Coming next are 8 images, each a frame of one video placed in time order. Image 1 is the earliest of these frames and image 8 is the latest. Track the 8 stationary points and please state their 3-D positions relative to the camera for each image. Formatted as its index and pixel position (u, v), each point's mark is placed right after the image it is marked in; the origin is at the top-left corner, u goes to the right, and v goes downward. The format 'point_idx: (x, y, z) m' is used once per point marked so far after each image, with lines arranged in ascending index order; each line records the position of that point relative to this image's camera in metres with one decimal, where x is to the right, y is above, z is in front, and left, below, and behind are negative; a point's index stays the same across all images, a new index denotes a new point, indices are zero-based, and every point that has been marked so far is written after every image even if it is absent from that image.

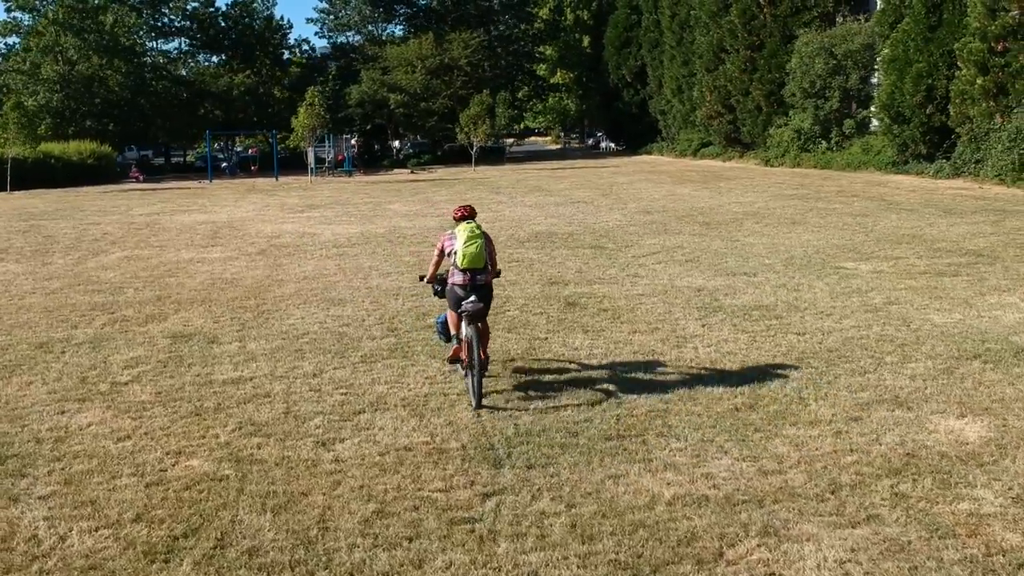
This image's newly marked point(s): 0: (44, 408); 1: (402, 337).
0: (-2.7, -0.7, +5.7) m
1: (-0.8, -0.4, +7.5) m
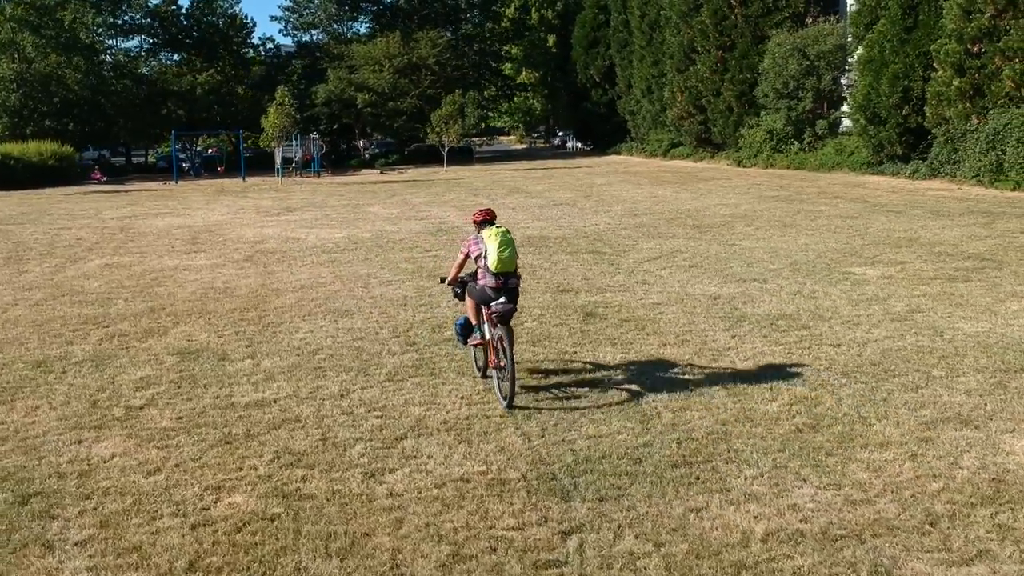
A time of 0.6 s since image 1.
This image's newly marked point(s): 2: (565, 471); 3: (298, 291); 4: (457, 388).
0: (-2.4, -0.8, +5.3) m
1: (-0.6, -0.5, +7.2) m
2: (+0.3, -0.9, +4.7) m
3: (-2.2, 0.0, +10.1) m
4: (-0.3, -0.6, +6.3) m
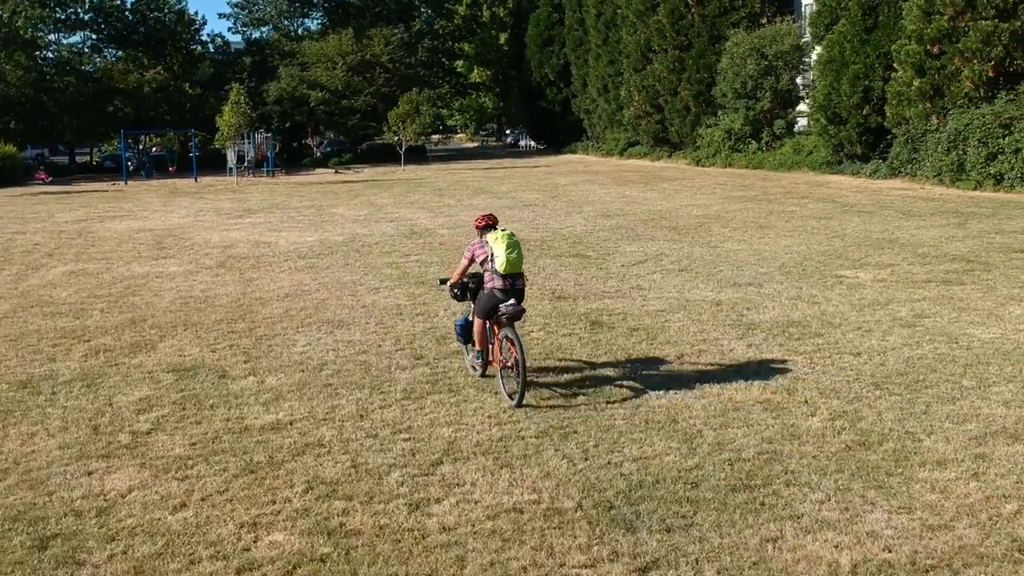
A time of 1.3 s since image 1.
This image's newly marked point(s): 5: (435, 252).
0: (-2.2, -0.9, +4.9) m
1: (-0.5, -0.6, +6.9) m
2: (+0.5, -1.0, +4.5) m
3: (-2.2, -0.1, +9.7) m
4: (-0.2, -0.7, +6.0) m
5: (-1.0, +0.5, +13.2) m
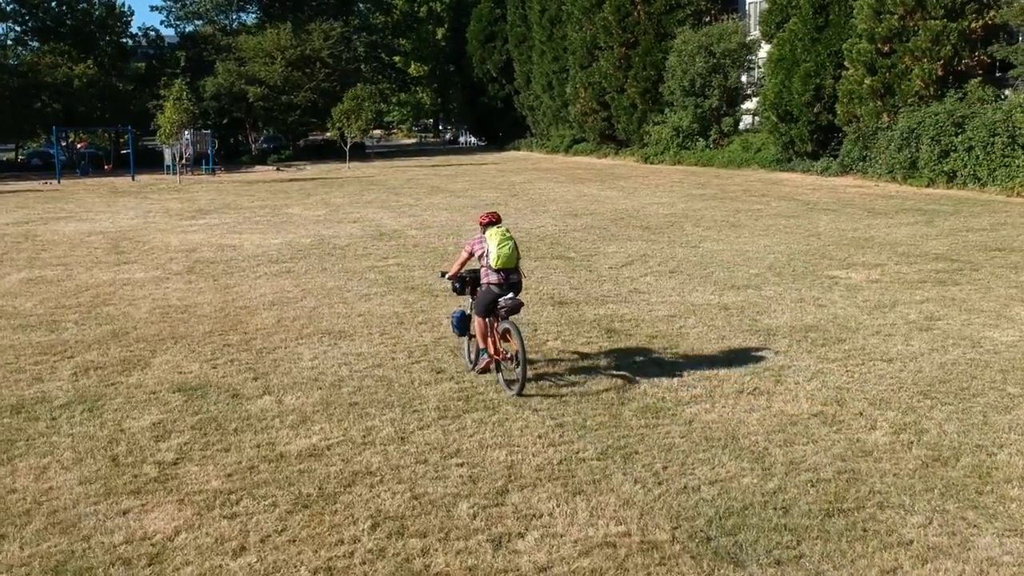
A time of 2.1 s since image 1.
0: (-1.9, -1.0, +4.5) m
1: (-0.3, -0.6, +6.5) m
2: (+0.9, -1.0, +4.2) m
3: (-2.2, -0.2, +9.2) m
4: (+0.1, -0.8, +5.6) m
5: (-1.3, +0.4, +12.8) m
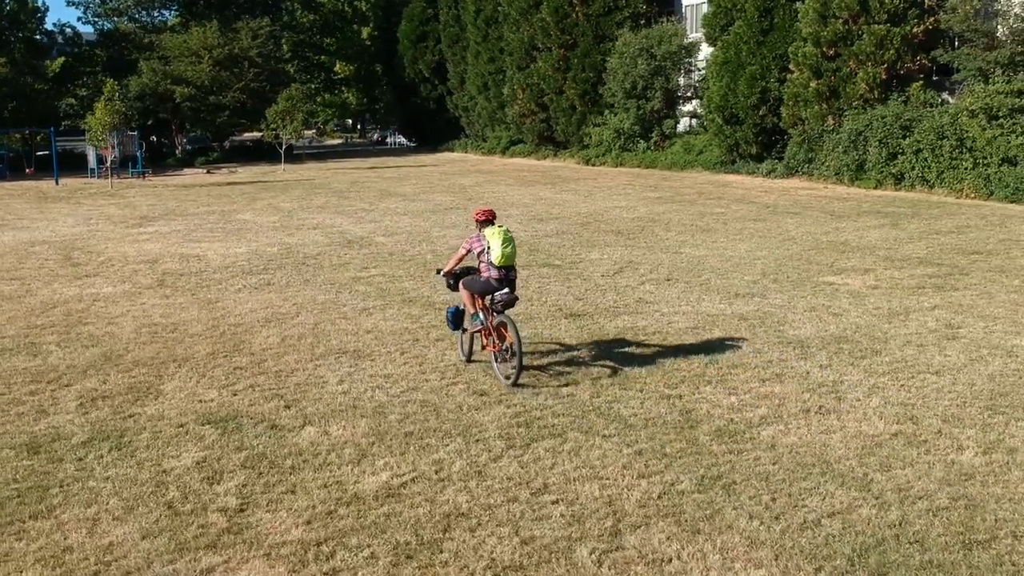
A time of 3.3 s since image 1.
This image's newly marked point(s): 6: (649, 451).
0: (-1.4, -1.1, +4.0) m
1: (0.0, -0.7, +6.2) m
2: (+1.4, -1.1, +4.0) m
3: (-2.1, -0.3, +8.7) m
4: (+0.5, -0.9, +5.3) m
5: (-1.5, +0.3, +12.4) m
6: (+0.7, -0.9, +5.3) m
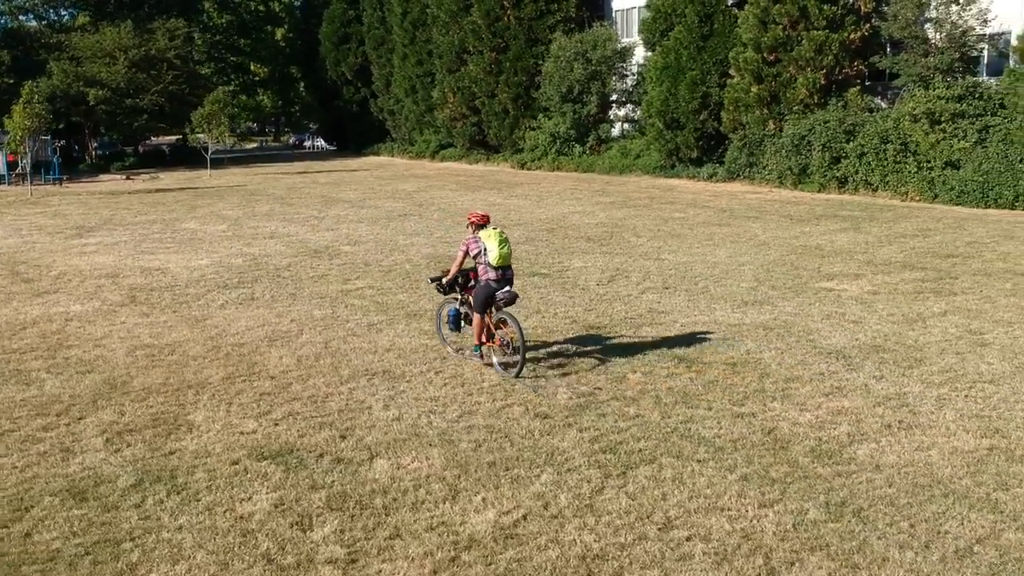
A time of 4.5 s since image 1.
0: (-0.7, -1.2, +3.5) m
1: (+0.4, -0.8, +5.8) m
2: (+2.0, -1.2, +3.8) m
3: (-1.9, -0.5, +8.1) m
4: (+1.0, -1.0, +5.0) m
5: (-1.6, +0.2, +11.9) m
6: (+1.2, -1.0, +5.1) m
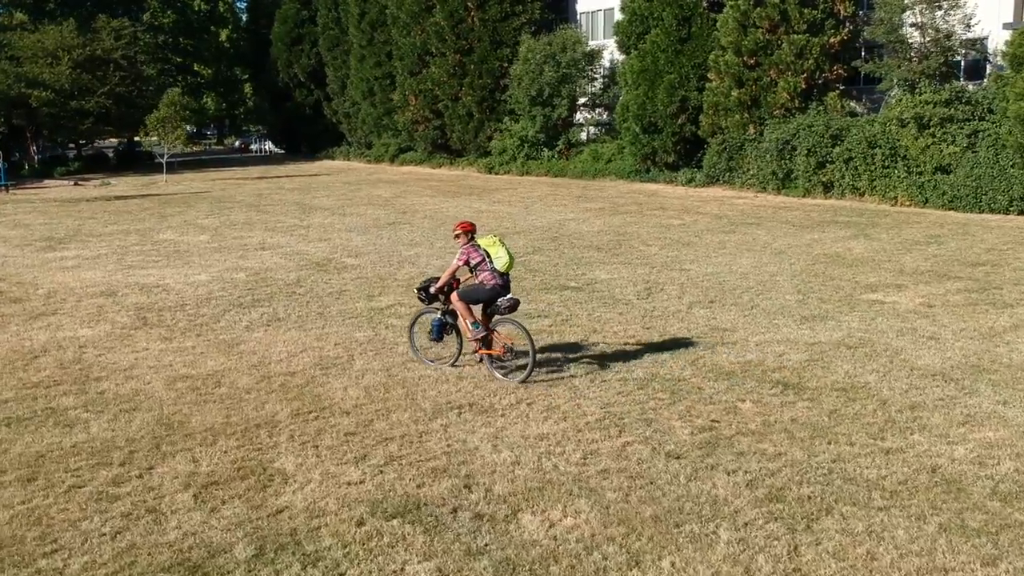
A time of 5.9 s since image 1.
0: (+0.2, -1.4, +2.9) m
1: (+1.2, -1.0, +5.3) m
2: (+2.9, -1.3, +3.3) m
3: (-1.3, -0.7, +7.4) m
4: (+1.8, -1.1, +4.5) m
5: (-1.3, 0.0, +11.2) m
6: (+2.0, -1.1, +4.6) m
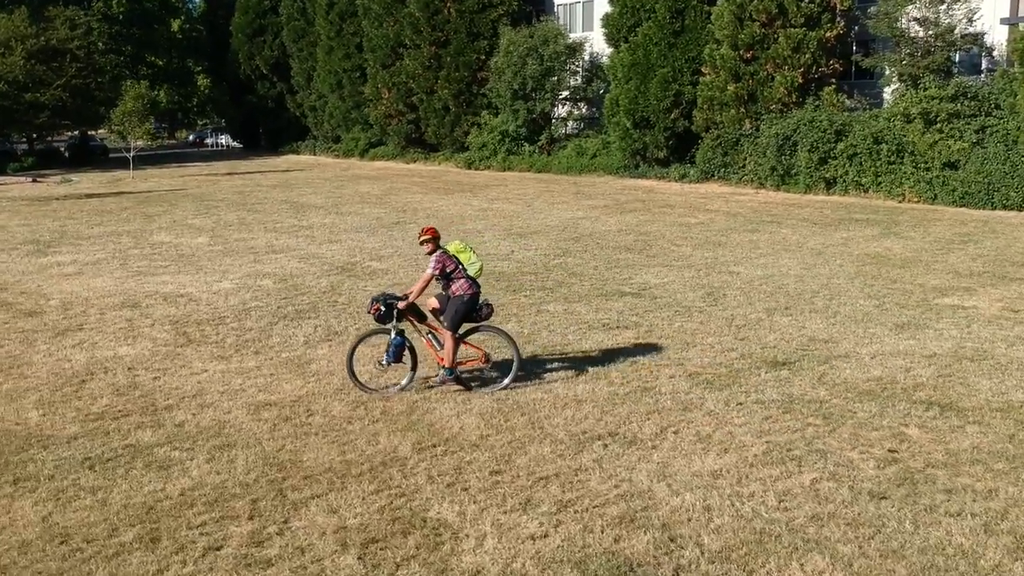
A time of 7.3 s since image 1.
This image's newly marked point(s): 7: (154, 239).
0: (+1.3, -1.5, +2.3) m
1: (+2.1, -1.1, +4.7) m
2: (+4.0, -1.4, +2.9) m
3: (-0.5, -0.8, +6.7) m
4: (+2.8, -1.2, +4.0) m
5: (-0.7, -0.1, +10.5) m
6: (+3.0, -1.2, +4.1) m
7: (-5.7, +0.8, +15.6) m
